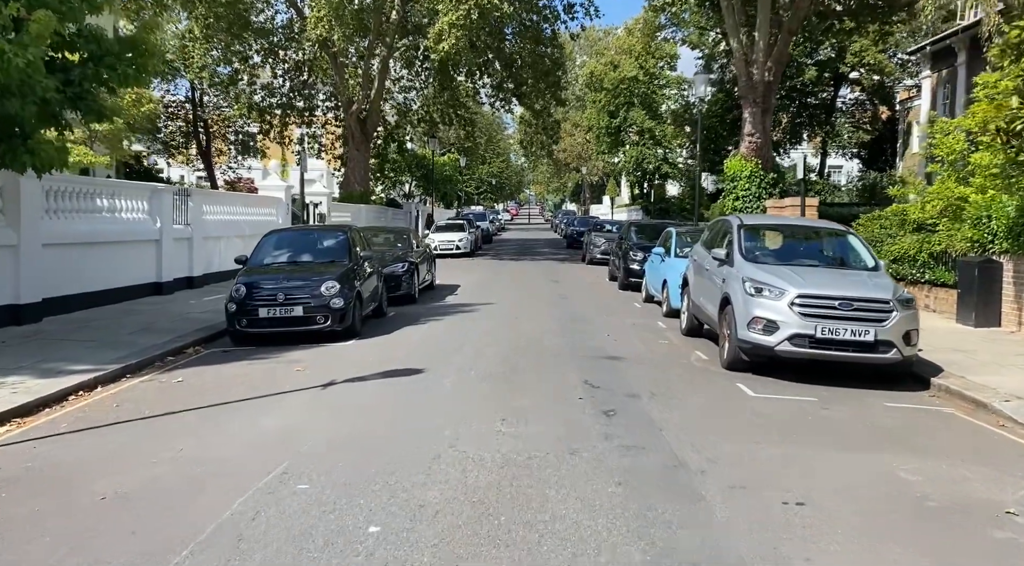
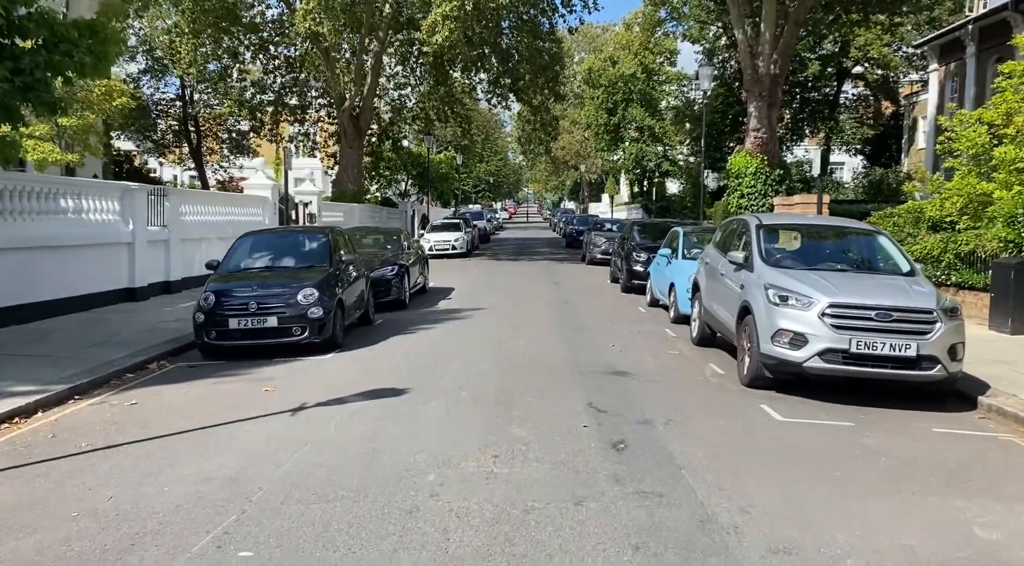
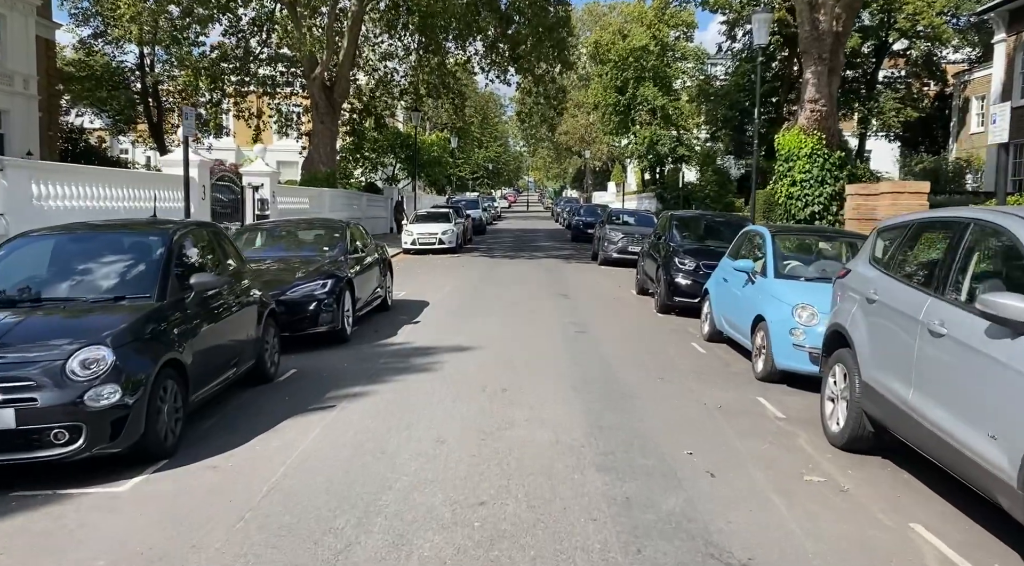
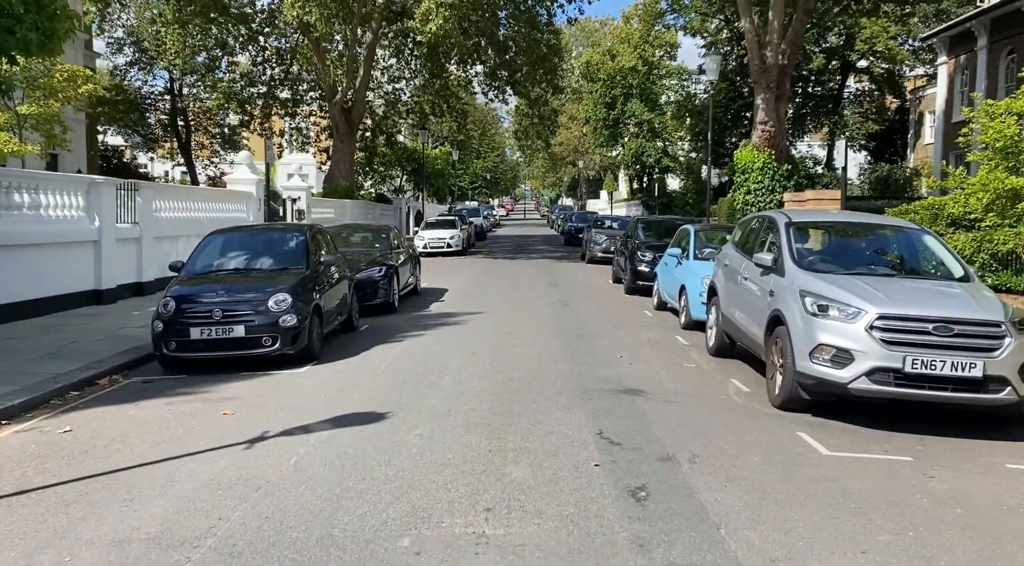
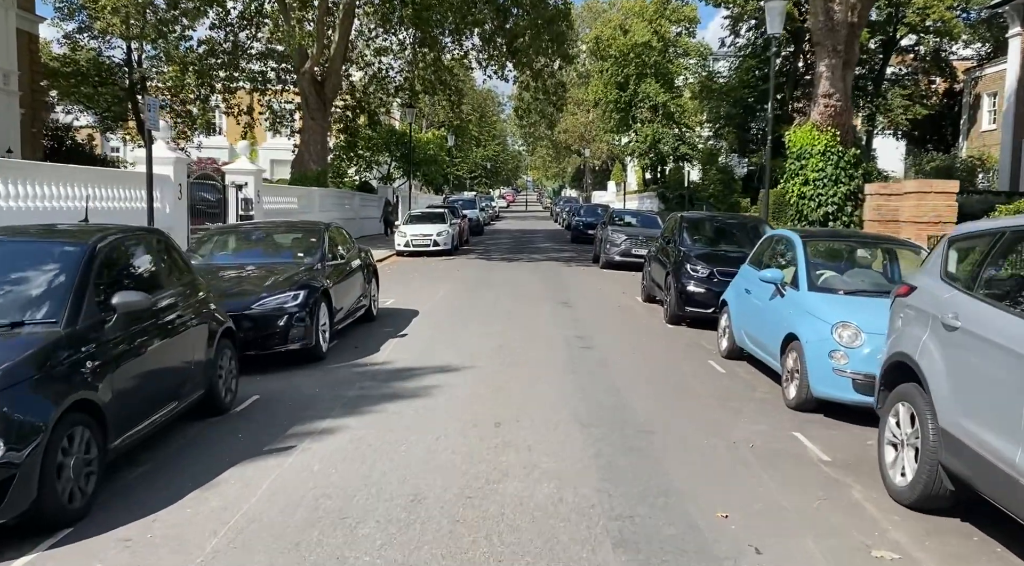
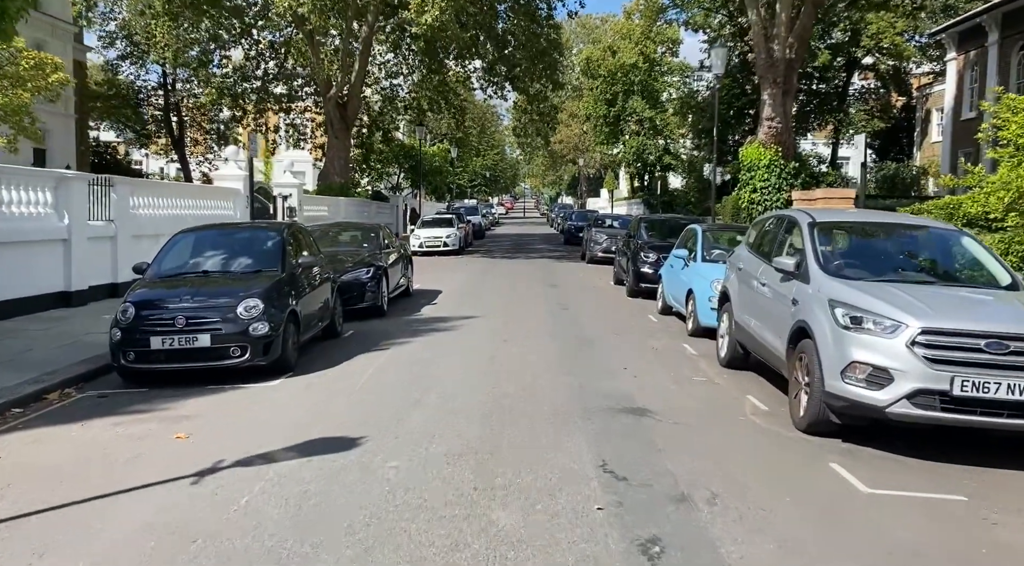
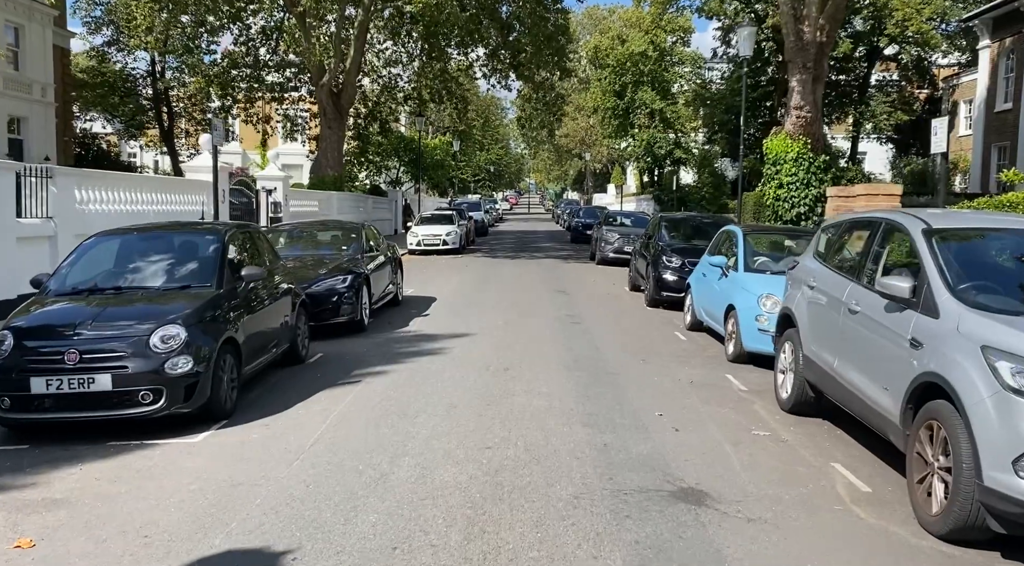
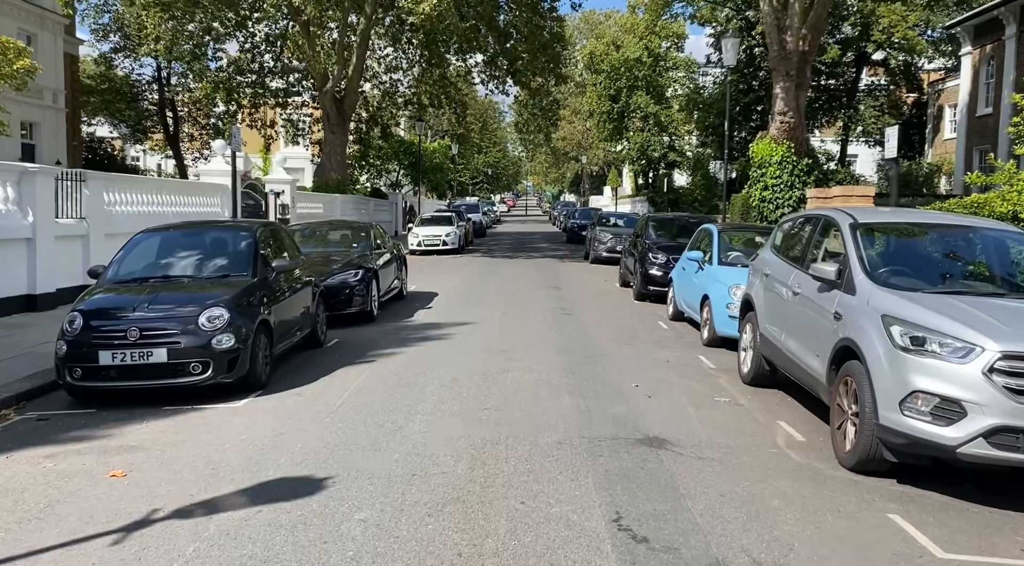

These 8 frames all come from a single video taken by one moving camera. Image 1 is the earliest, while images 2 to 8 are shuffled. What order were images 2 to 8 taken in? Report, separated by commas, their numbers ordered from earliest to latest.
2, 4, 6, 8, 7, 3, 5
